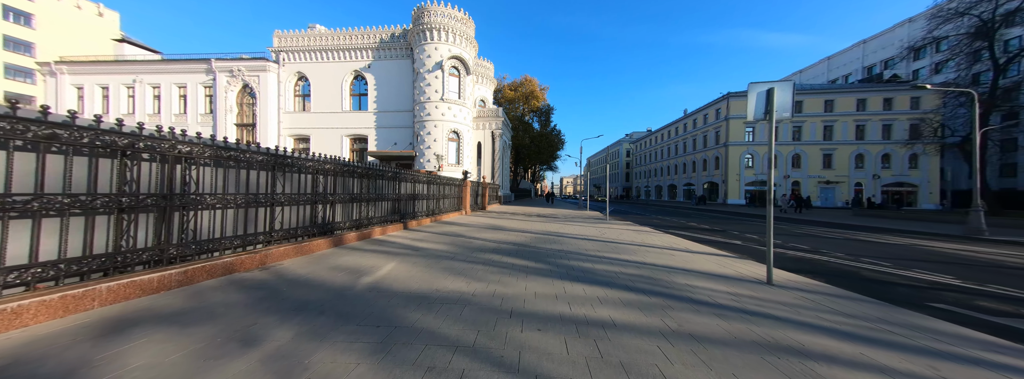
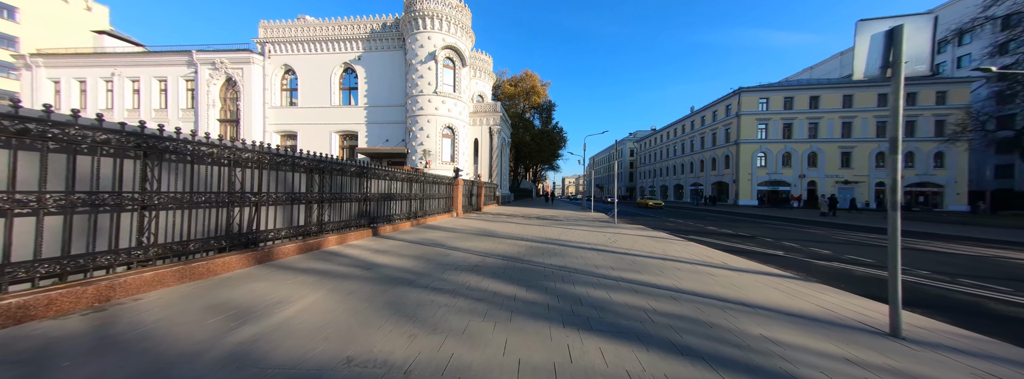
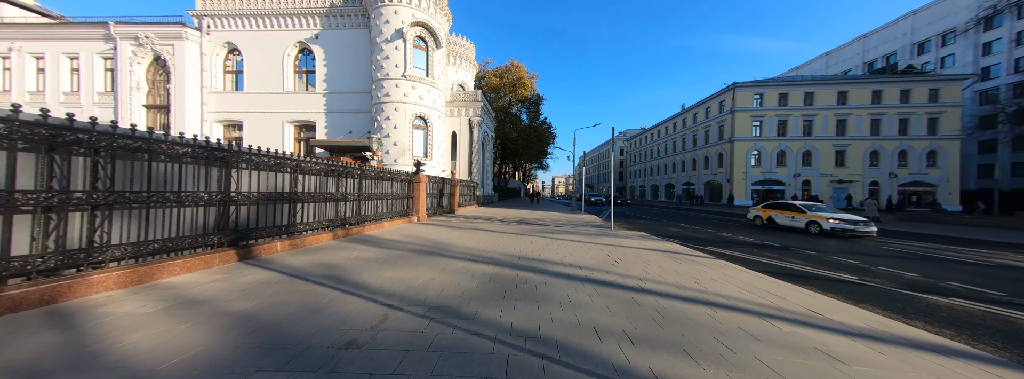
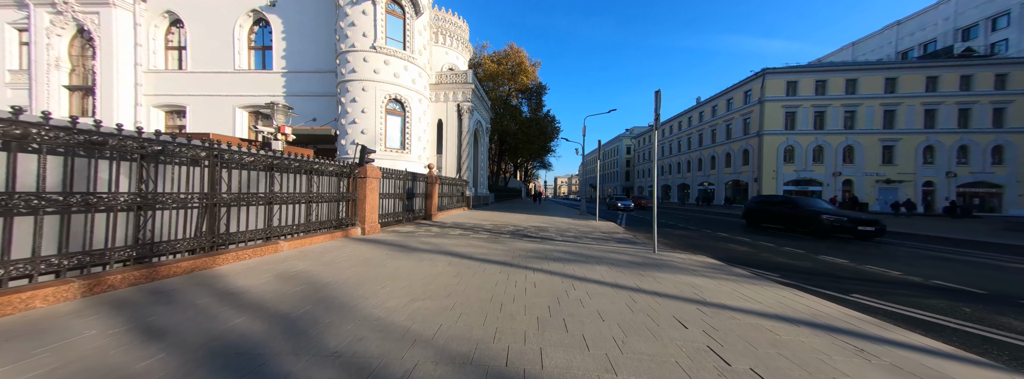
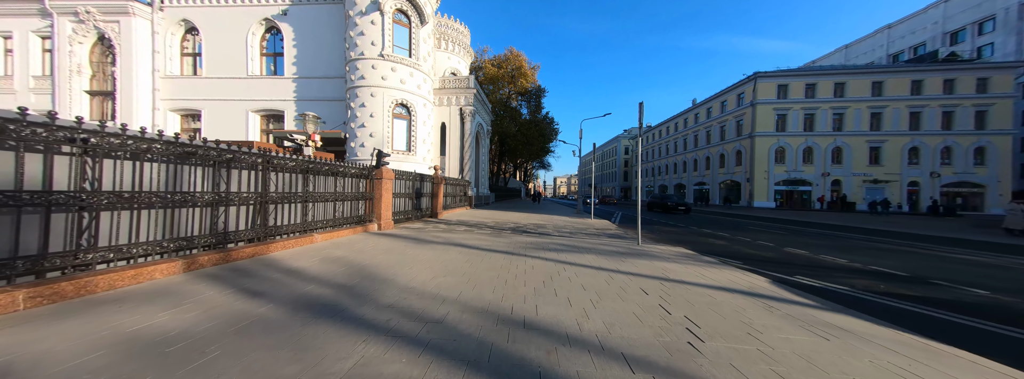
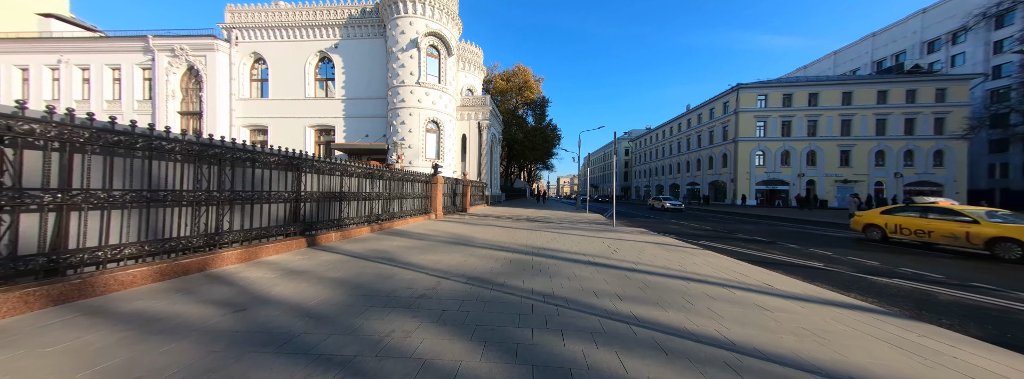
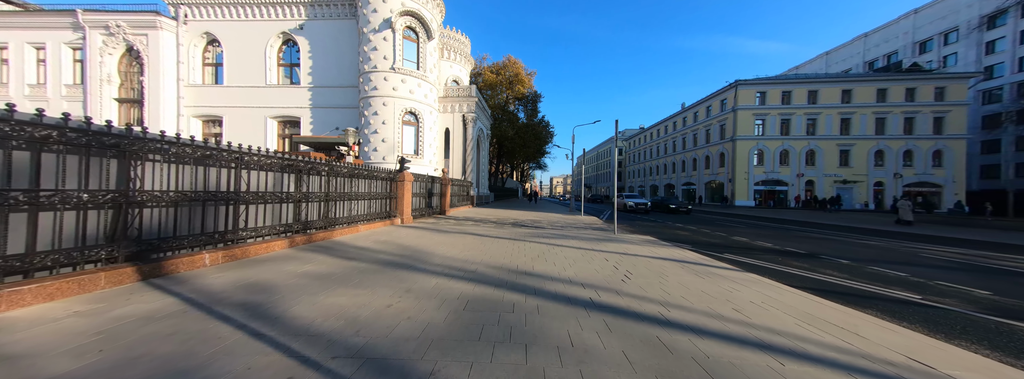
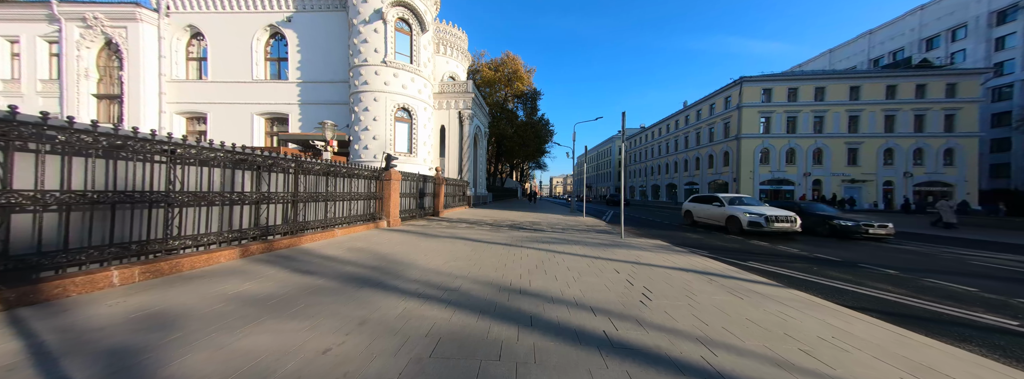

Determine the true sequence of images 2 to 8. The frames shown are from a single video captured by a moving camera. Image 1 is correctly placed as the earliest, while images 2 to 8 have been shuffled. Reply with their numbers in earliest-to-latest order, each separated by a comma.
2, 6, 3, 7, 8, 5, 4
